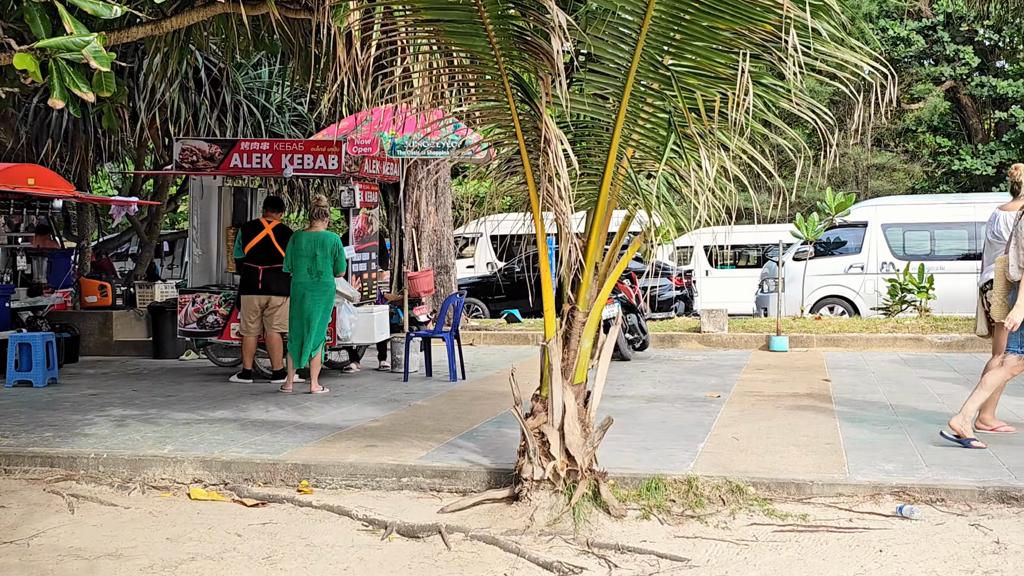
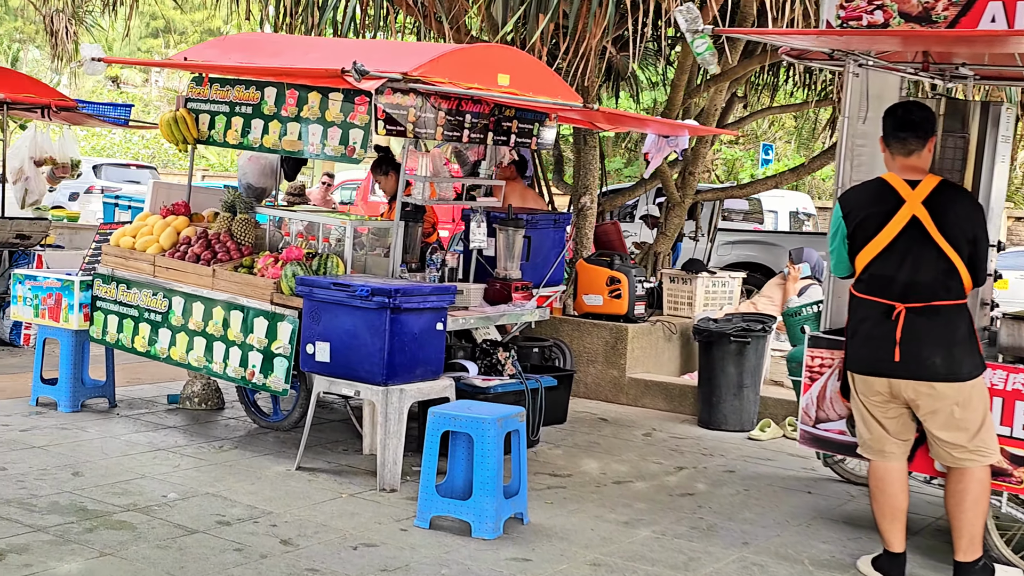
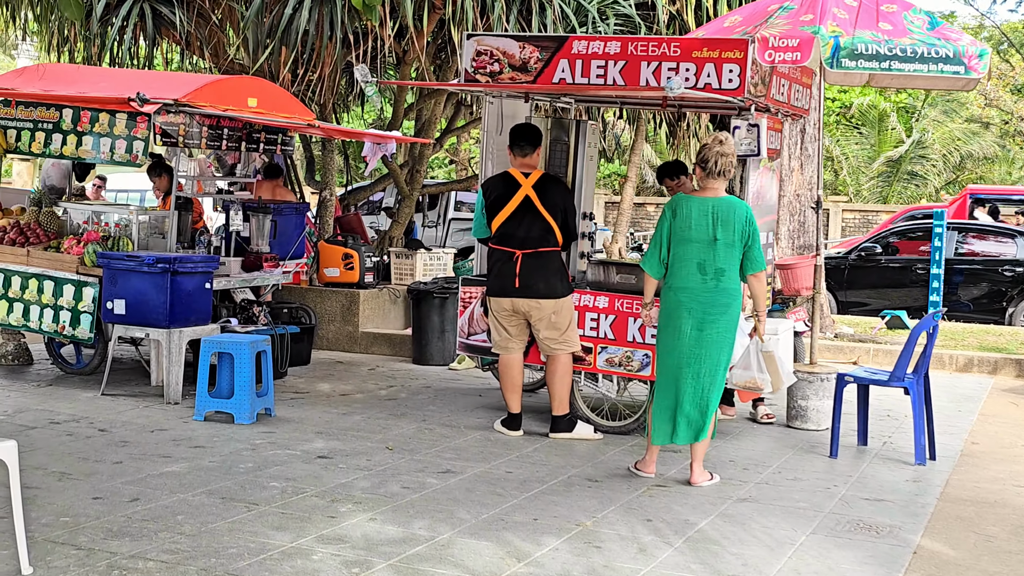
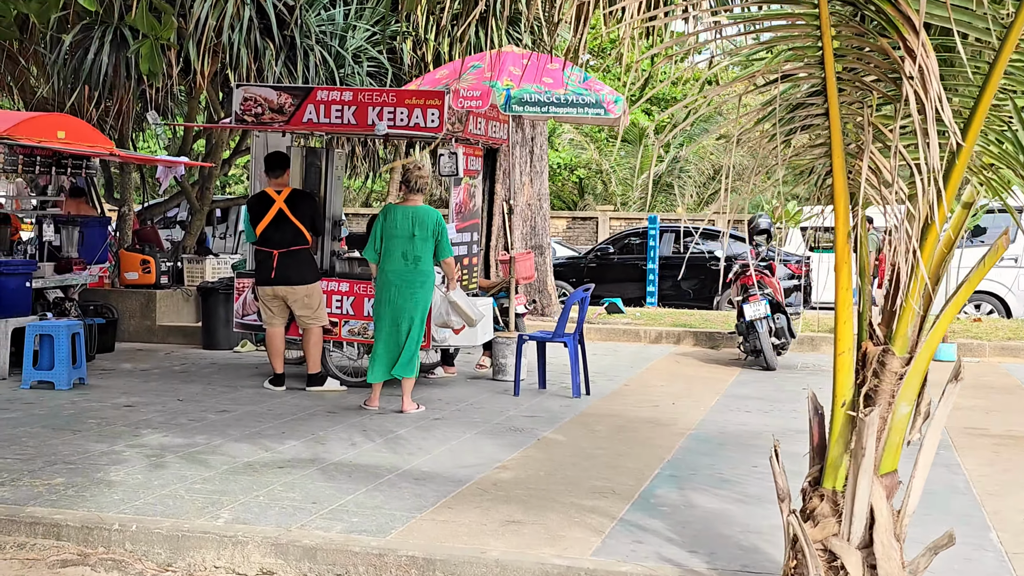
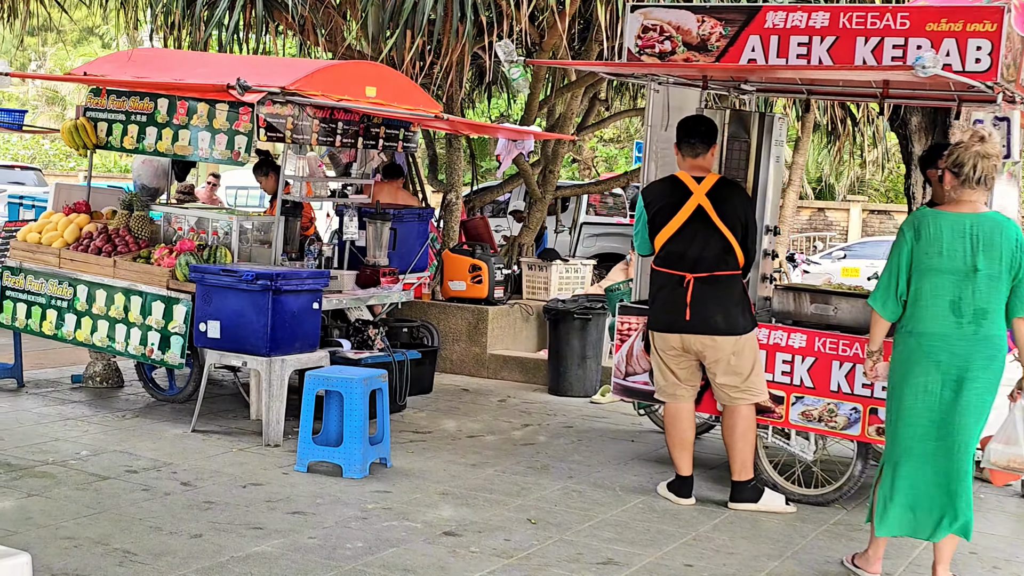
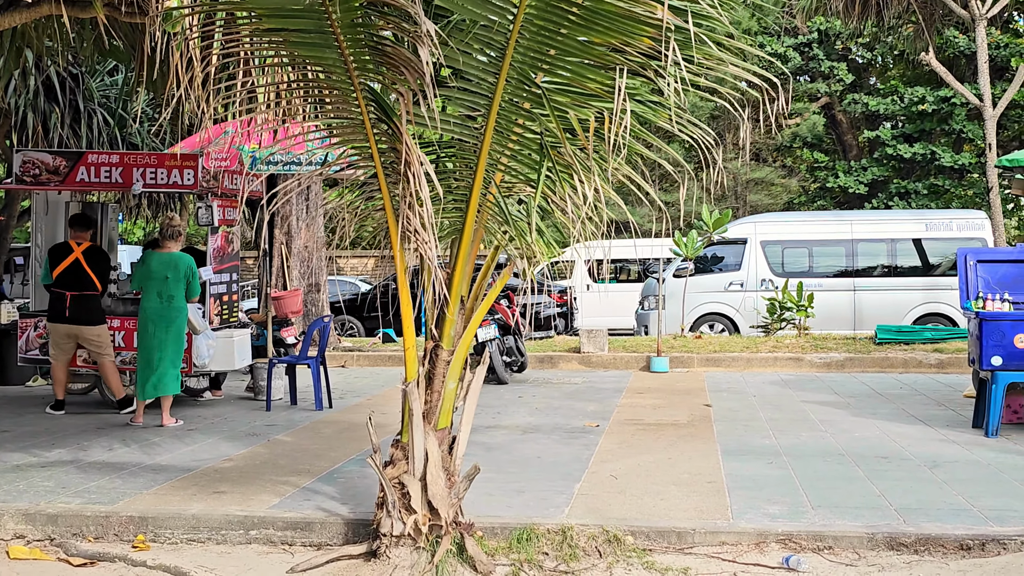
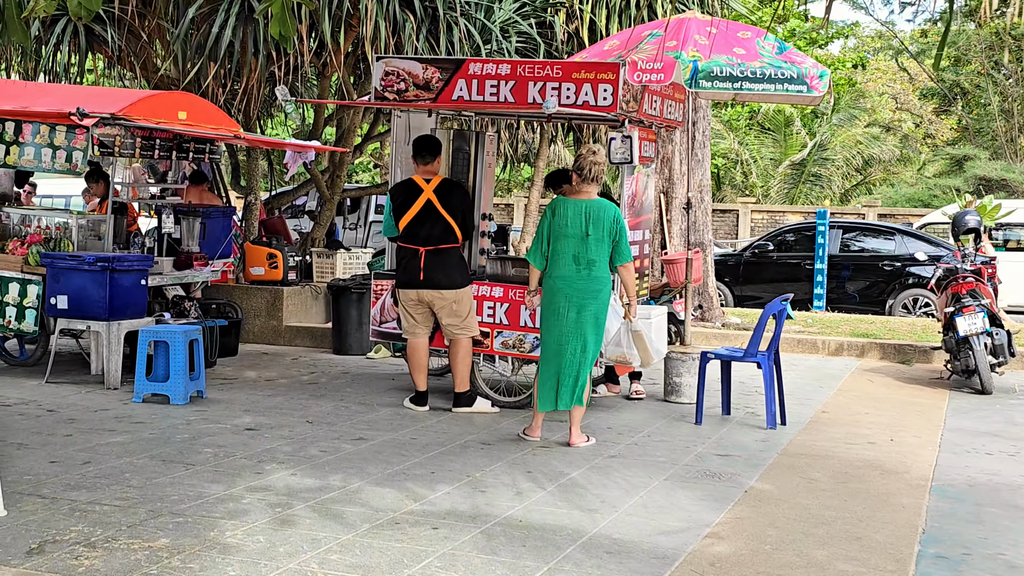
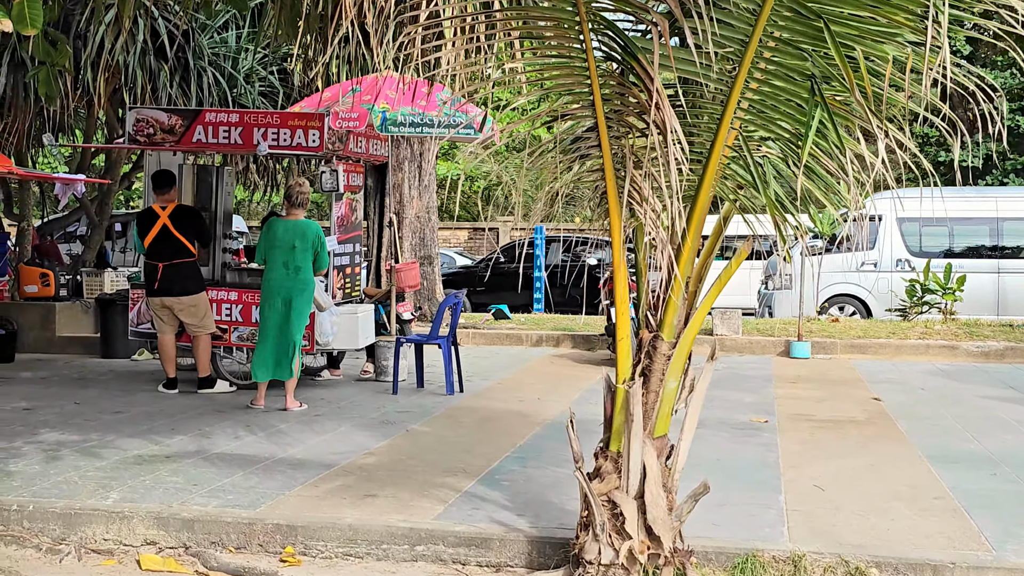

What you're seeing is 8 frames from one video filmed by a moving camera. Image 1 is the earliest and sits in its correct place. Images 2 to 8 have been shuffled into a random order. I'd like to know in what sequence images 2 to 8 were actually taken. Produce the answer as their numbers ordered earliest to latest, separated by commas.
6, 8, 4, 7, 3, 5, 2
